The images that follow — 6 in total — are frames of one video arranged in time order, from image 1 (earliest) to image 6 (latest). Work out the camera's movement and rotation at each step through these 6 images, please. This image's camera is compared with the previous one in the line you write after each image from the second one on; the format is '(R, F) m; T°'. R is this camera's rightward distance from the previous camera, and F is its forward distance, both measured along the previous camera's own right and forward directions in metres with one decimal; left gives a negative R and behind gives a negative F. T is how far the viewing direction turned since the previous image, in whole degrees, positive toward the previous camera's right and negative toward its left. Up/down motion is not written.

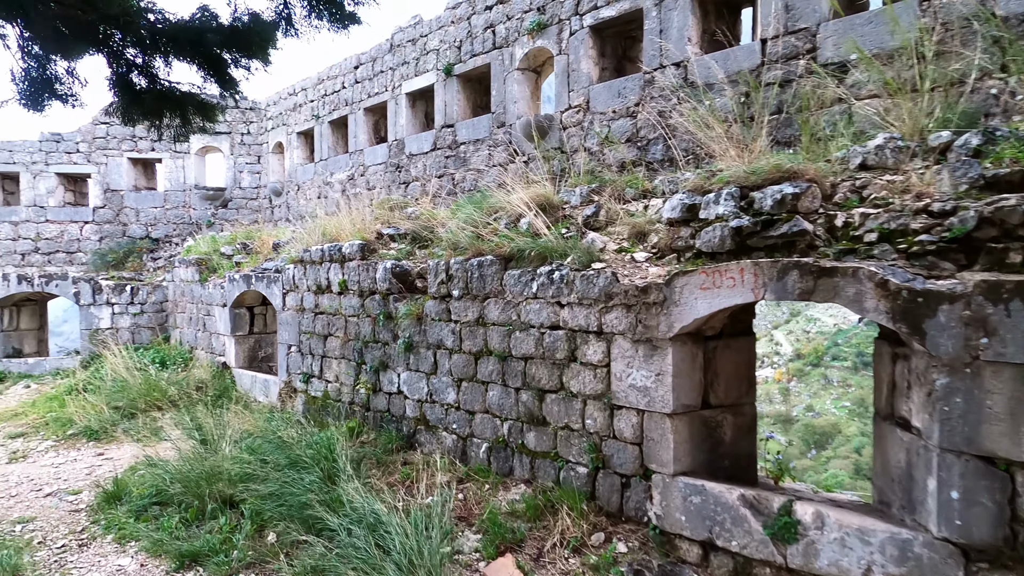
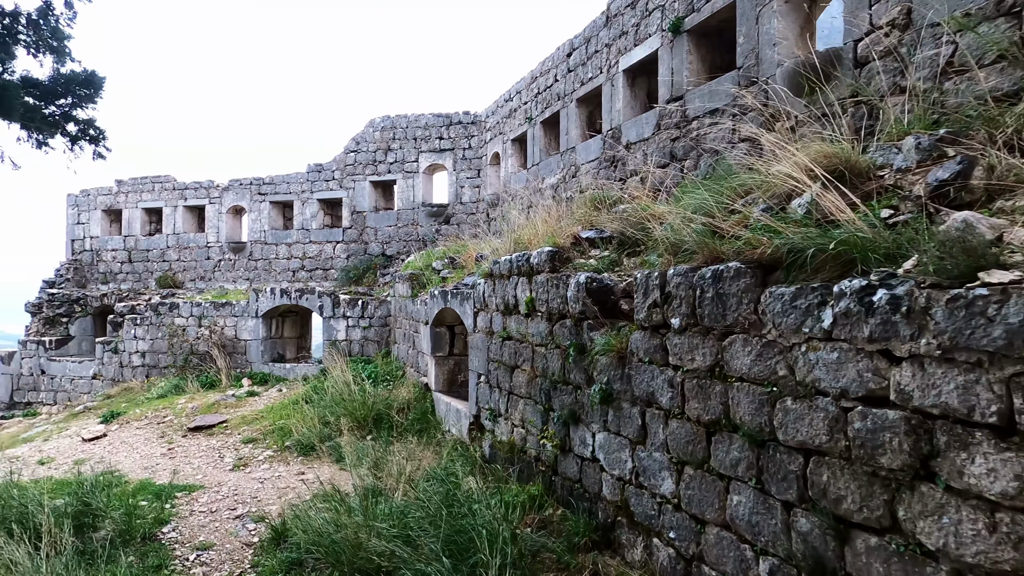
(-0.1, +1.5) m; -25°
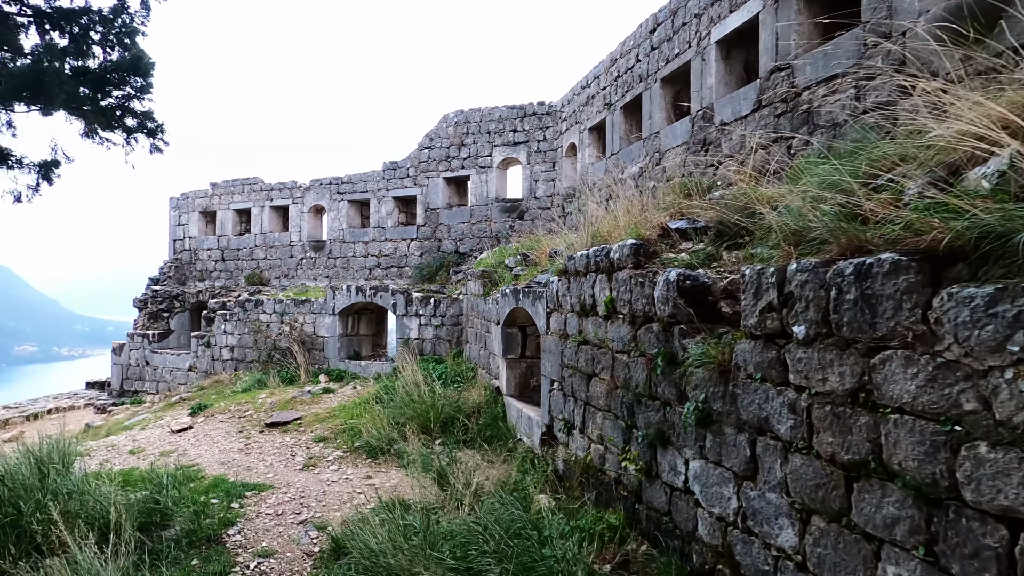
(0.0, +0.4) m; -8°
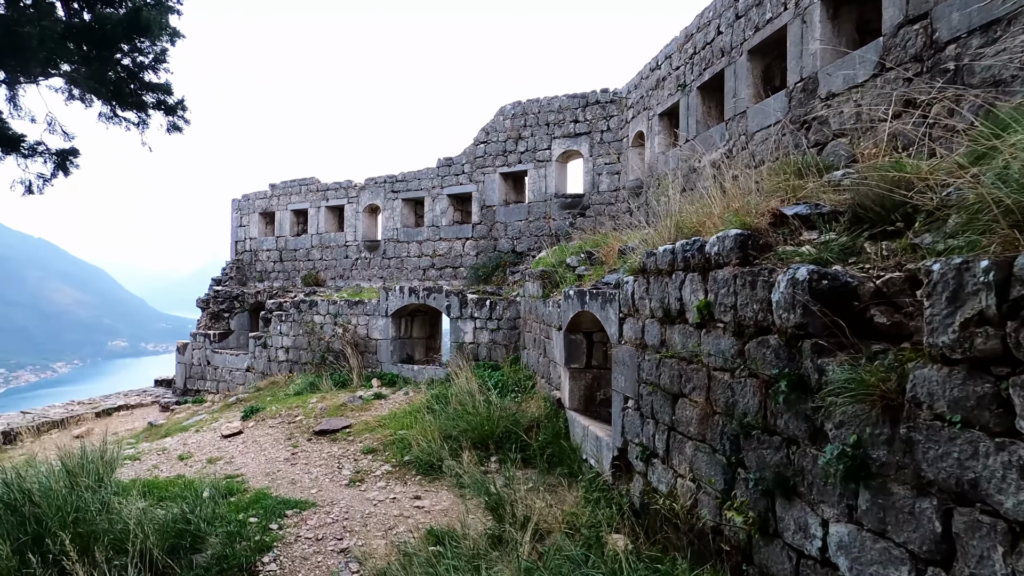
(-0.1, +0.6) m; -6°
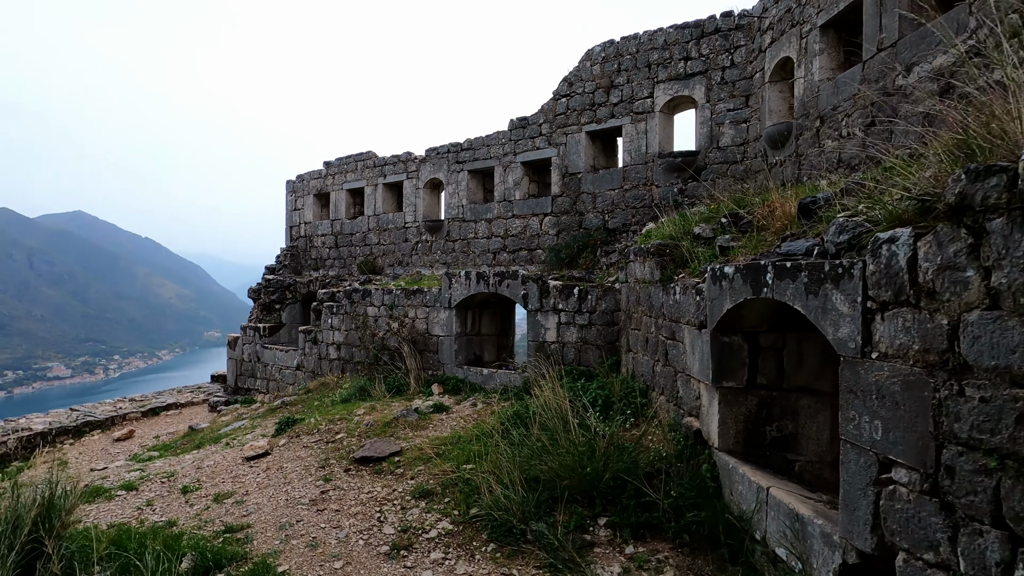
(-0.3, +1.8) m; -7°
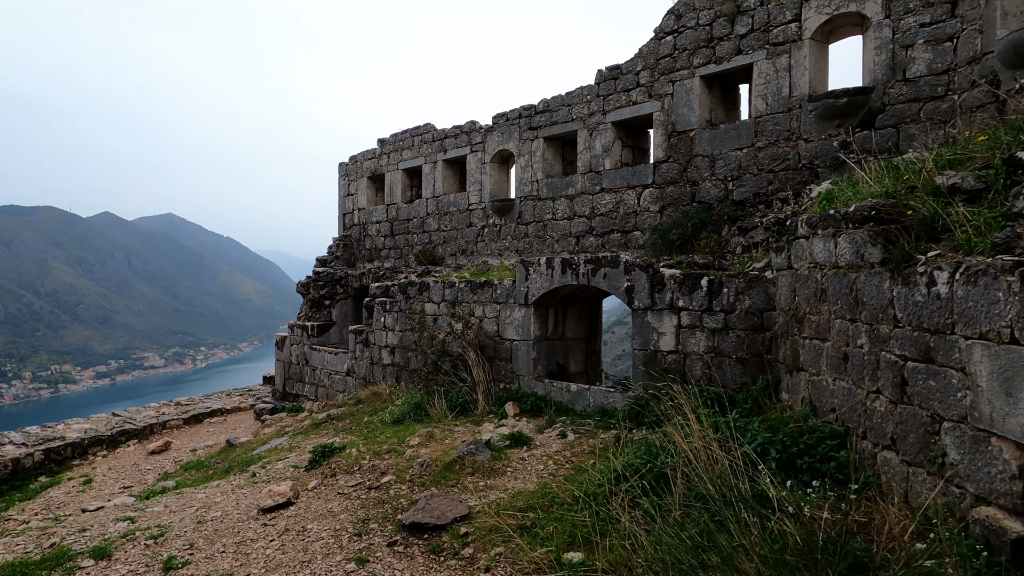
(-0.4, +1.6) m; -6°
